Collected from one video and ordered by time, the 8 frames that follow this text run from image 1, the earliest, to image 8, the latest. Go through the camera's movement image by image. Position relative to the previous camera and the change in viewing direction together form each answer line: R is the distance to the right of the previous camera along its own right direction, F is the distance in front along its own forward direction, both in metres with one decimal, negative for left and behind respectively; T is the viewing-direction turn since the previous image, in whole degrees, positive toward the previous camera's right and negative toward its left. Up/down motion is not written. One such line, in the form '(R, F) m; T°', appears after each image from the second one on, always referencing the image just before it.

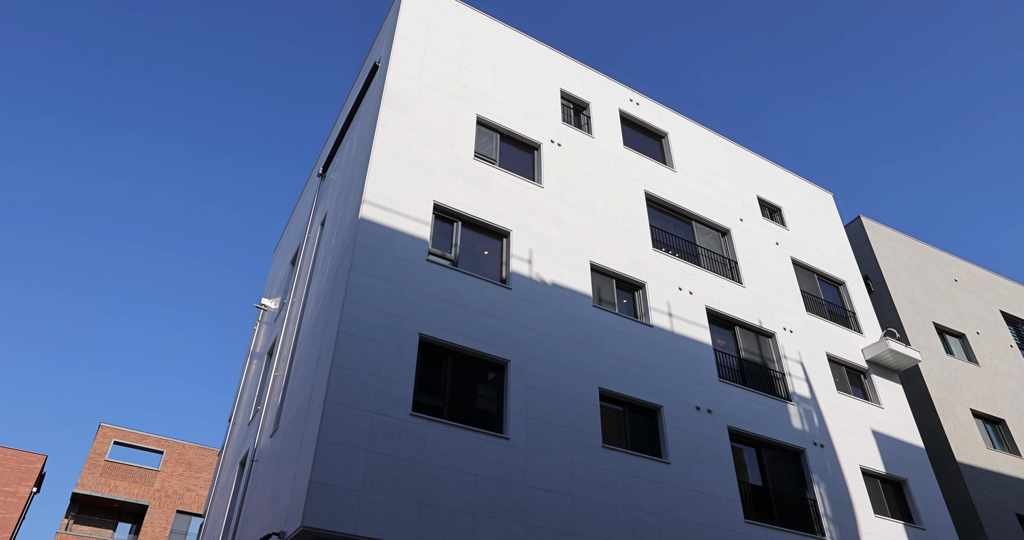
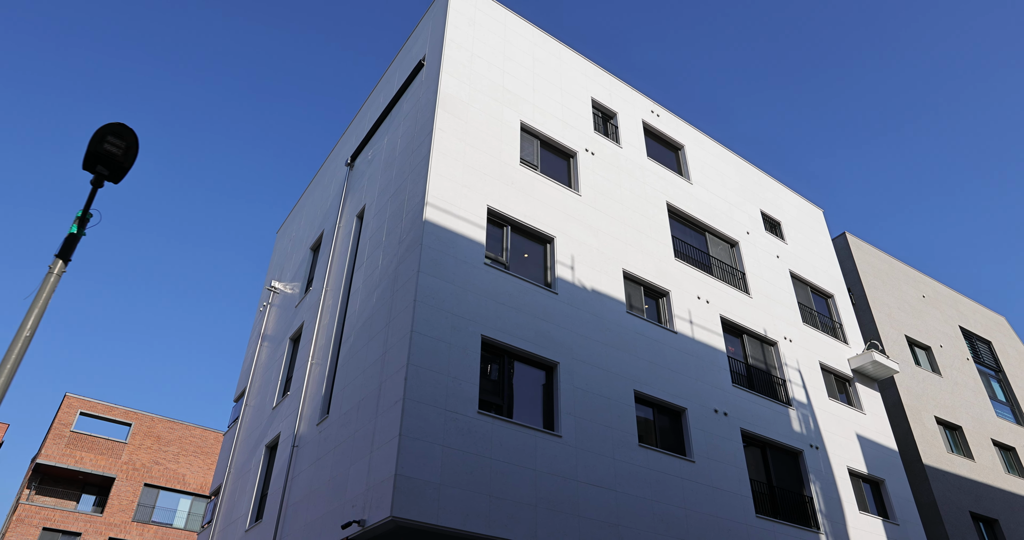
(-2.3, -0.7) m; +4°
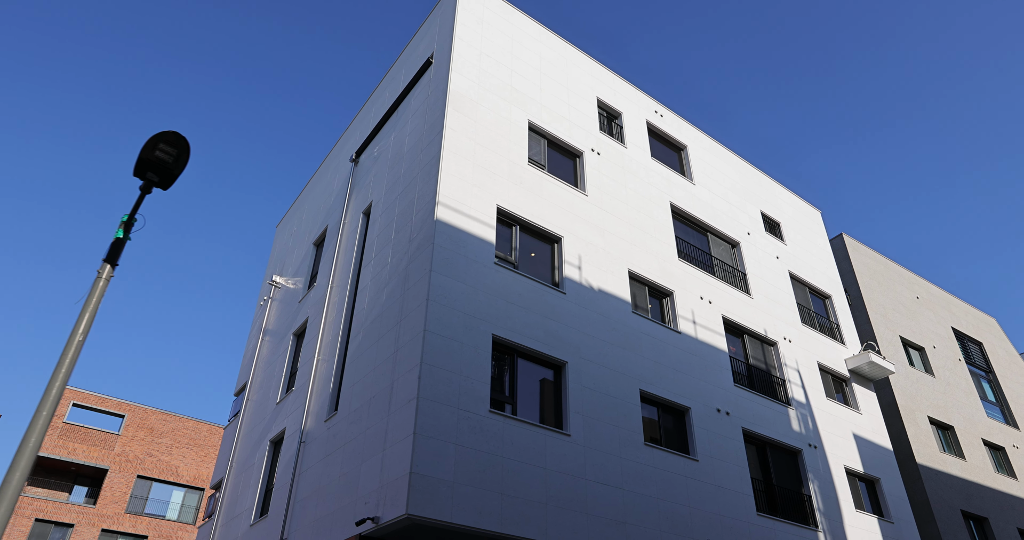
(-0.4, -0.1) m; +1°
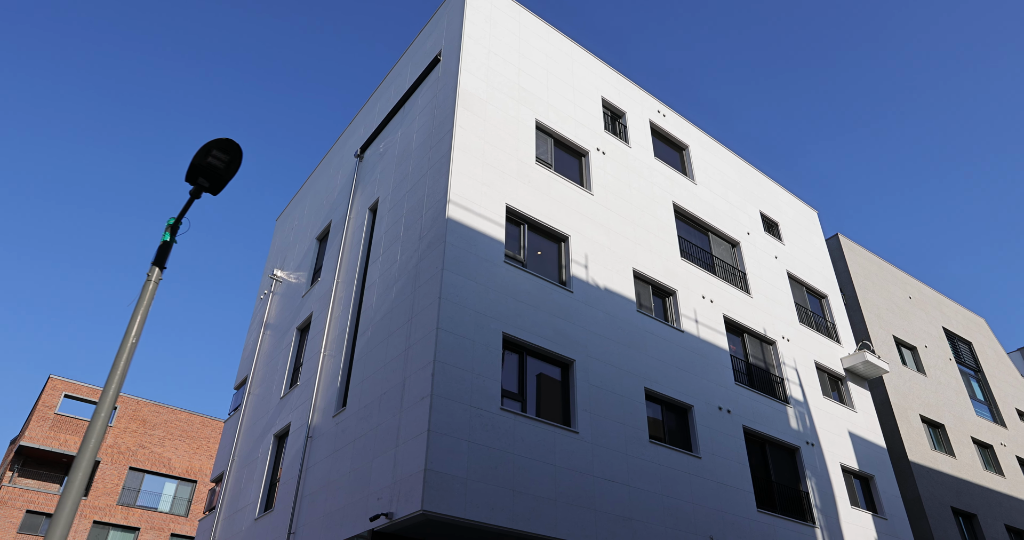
(-0.5, -0.1) m; +1°
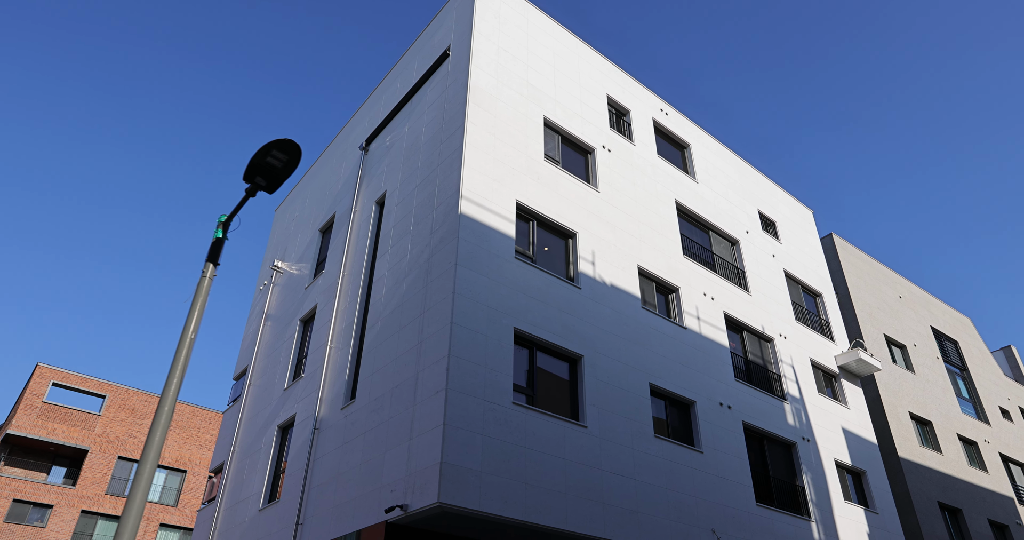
(-0.6, -0.1) m; +1°
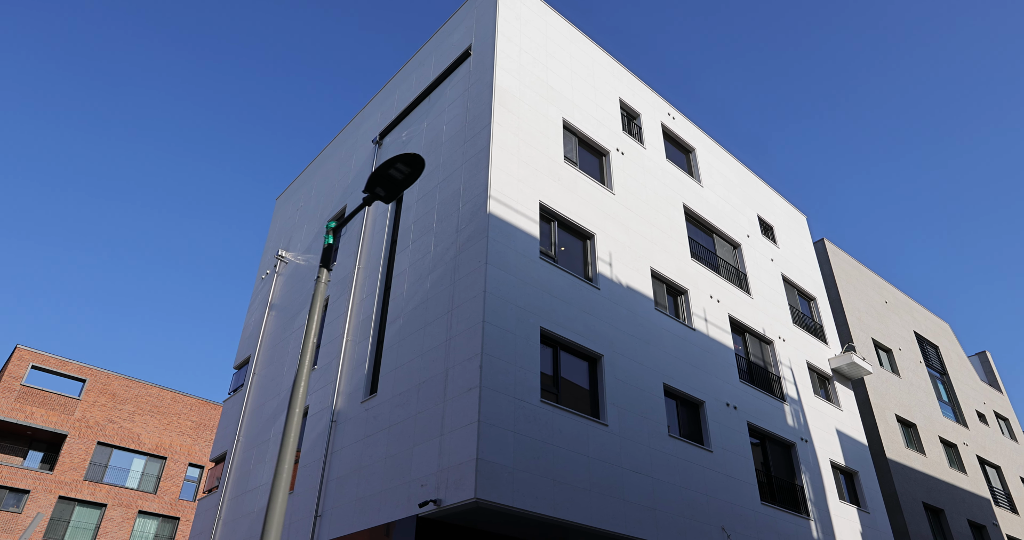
(-1.2, -0.2) m; +2°
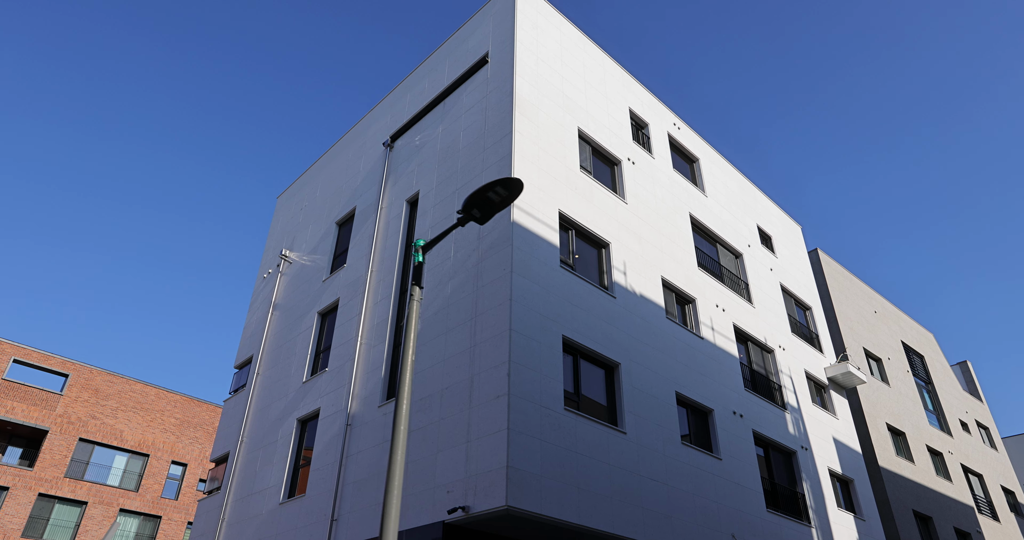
(-1.0, -0.1) m; +2°
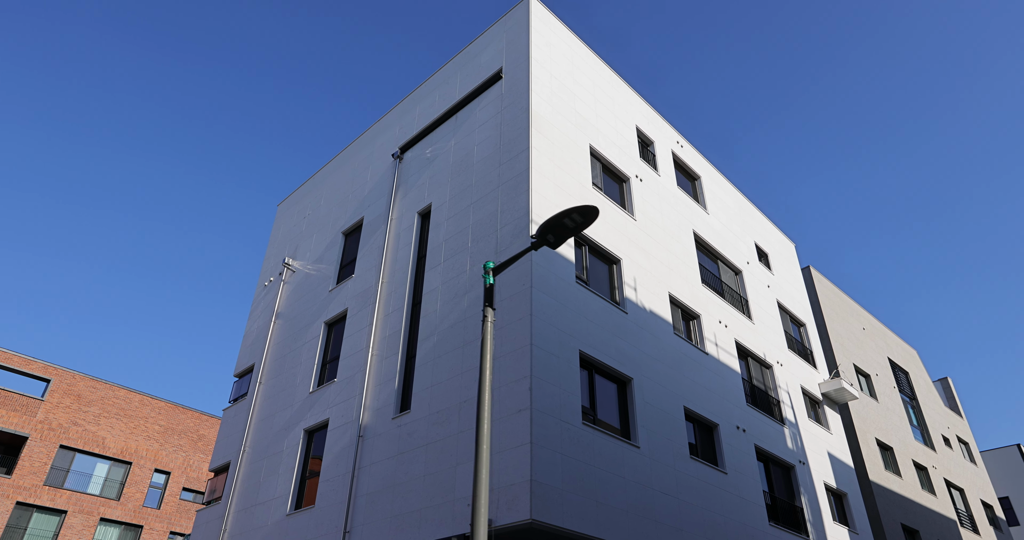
(-0.9, -0.2) m; +2°
